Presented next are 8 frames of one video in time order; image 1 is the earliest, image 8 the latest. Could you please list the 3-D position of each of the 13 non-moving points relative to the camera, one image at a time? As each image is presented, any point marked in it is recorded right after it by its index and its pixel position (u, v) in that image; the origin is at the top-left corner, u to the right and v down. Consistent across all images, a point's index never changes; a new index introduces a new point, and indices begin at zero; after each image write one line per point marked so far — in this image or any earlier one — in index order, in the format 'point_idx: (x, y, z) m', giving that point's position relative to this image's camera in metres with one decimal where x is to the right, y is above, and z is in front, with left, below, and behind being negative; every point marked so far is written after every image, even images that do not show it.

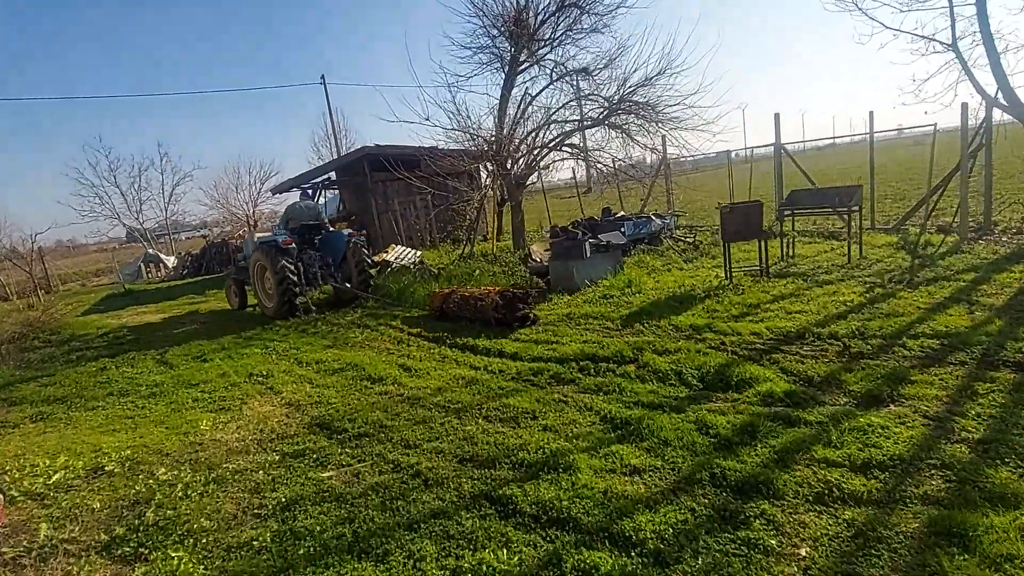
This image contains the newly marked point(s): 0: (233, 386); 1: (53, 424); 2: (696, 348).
0: (-2.3, -0.8, +4.3) m
1: (-3.3, -1.0, +3.8) m
2: (+1.4, -0.5, +3.9) m
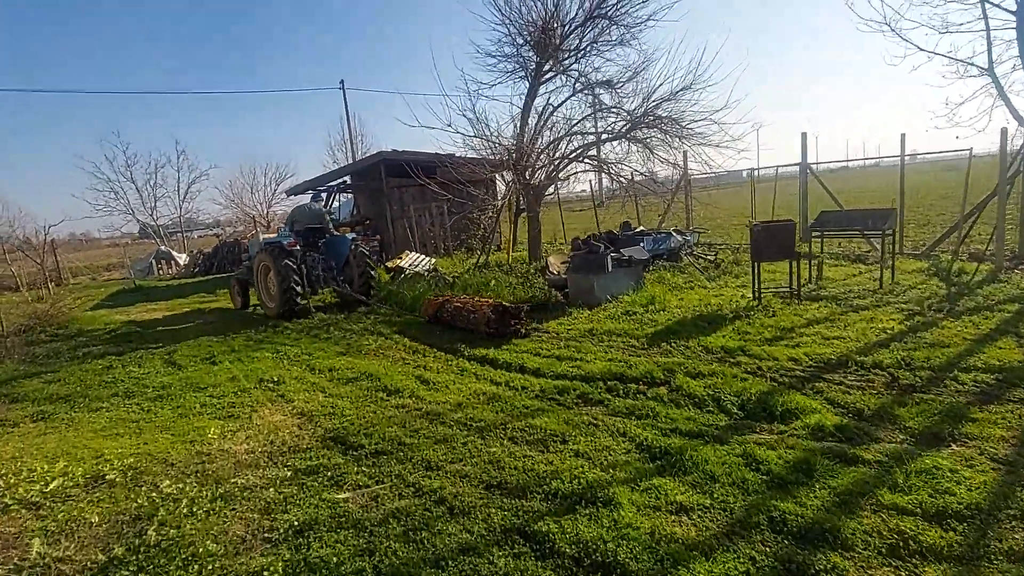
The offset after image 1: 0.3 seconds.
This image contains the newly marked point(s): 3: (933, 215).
0: (-2.1, -0.8, +4.1) m
1: (-3.2, -0.9, +3.6) m
2: (+1.6, -0.6, +3.7) m
3: (+9.1, +1.6, +11.4) m
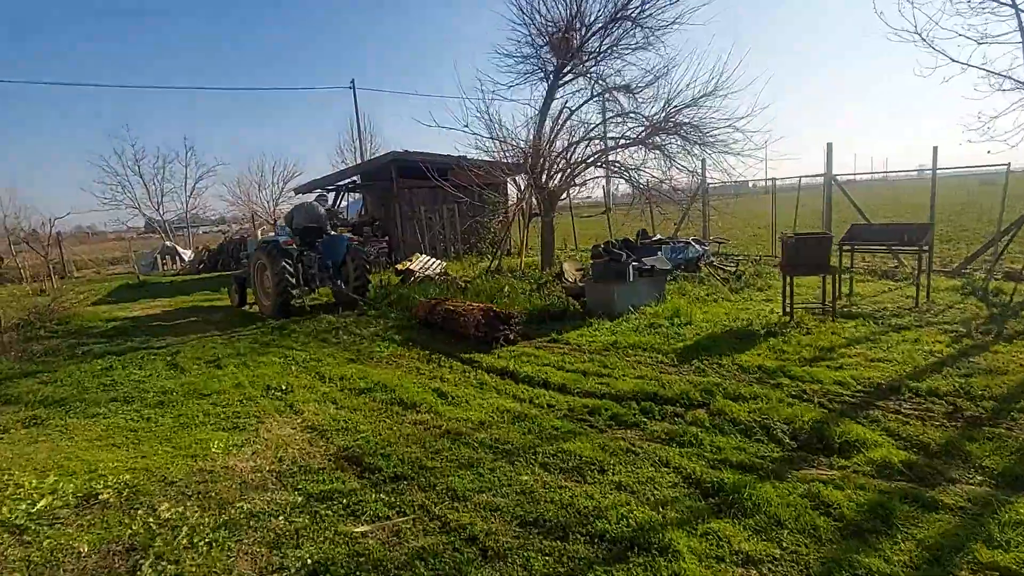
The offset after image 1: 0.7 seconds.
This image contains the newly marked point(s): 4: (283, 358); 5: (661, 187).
0: (-1.9, -0.8, +3.9) m
1: (-3.0, -0.9, +3.4) m
2: (+1.7, -0.7, +3.5) m
3: (+9.4, +1.2, +11.1) m
4: (-2.2, -0.7, +5.1) m
5: (+2.8, +1.9, +9.9) m
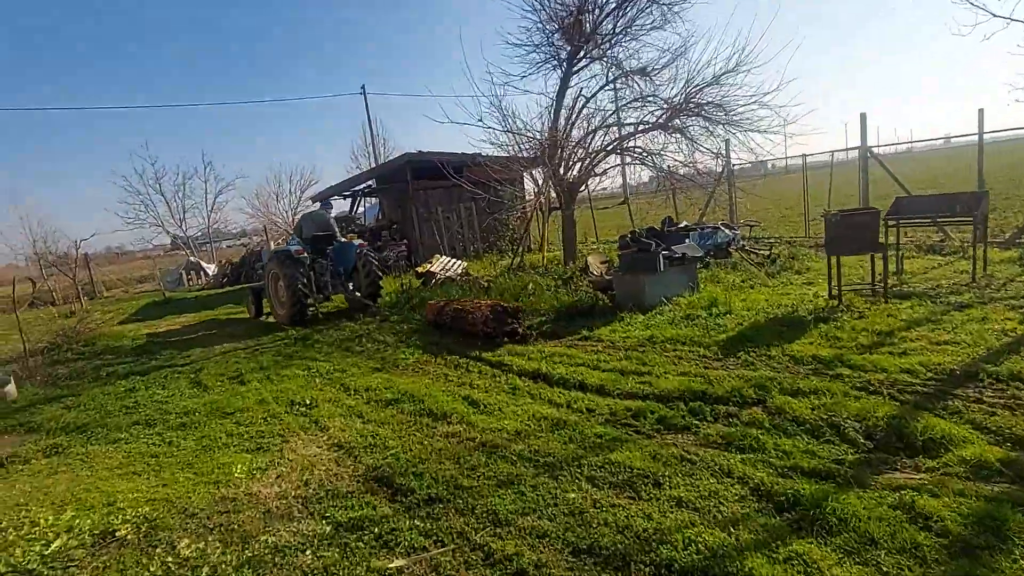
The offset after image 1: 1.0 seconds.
0: (-1.7, -0.9, +3.7) m
1: (-2.7, -1.1, +3.2) m
2: (+2.0, -0.6, +3.1) m
3: (+9.8, +1.8, +10.5) m
4: (-1.9, -0.8, +4.9) m
5: (+3.1, +2.1, +9.5) m
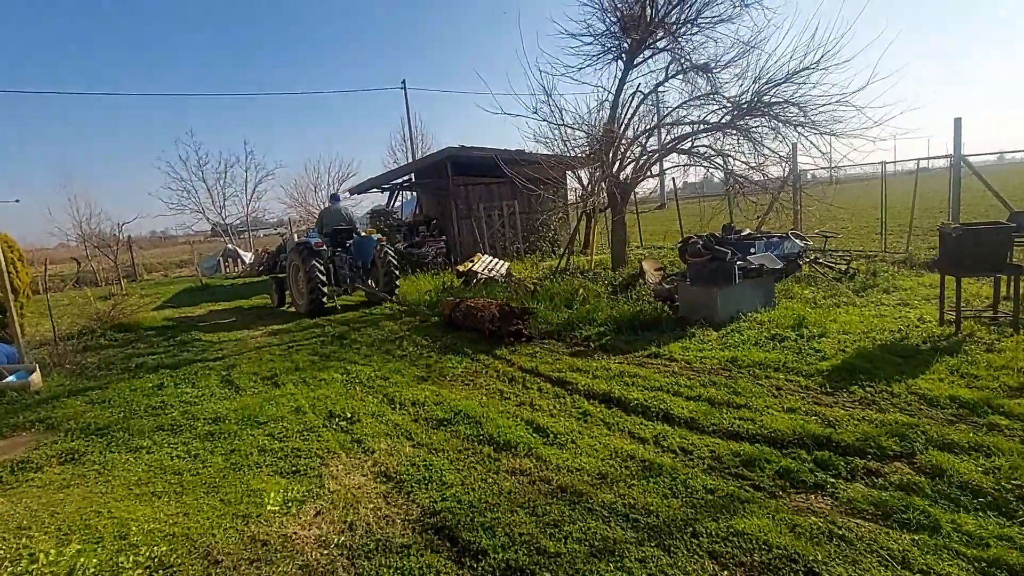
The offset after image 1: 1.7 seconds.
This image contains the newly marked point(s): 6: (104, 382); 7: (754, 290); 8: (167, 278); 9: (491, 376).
0: (-1.3, -0.9, +3.3) m
1: (-2.3, -1.0, +2.9) m
2: (+2.4, -0.8, +2.5) m
3: (+10.7, +1.2, +9.4) m
4: (-1.4, -0.7, +4.5) m
5: (+4.0, +1.9, +8.8) m
6: (-3.6, -0.8, +4.6) m
7: (+2.6, 0.0, +5.7) m
8: (-11.6, +0.3, +17.6) m
9: (-0.2, -0.7, +4.3) m
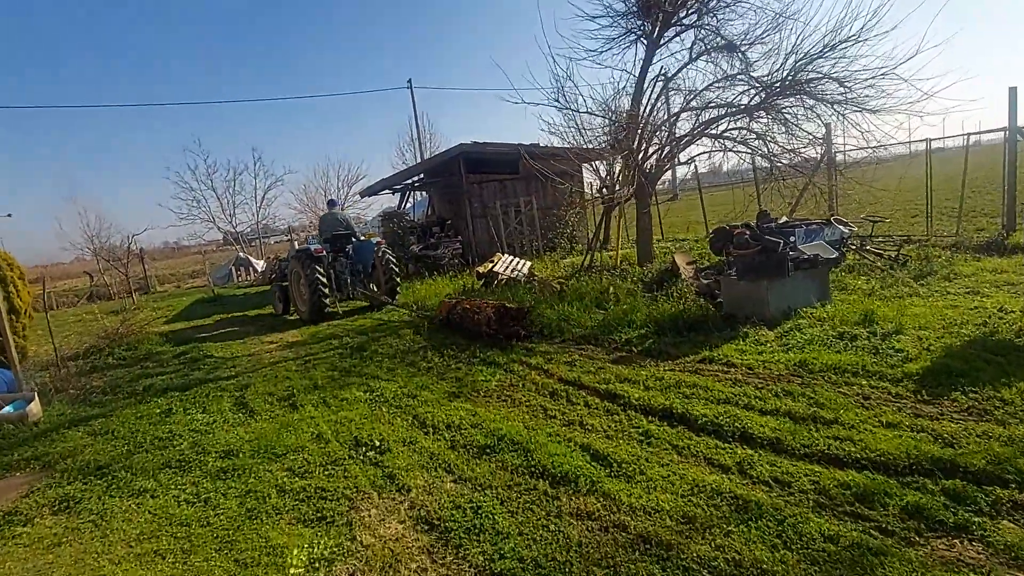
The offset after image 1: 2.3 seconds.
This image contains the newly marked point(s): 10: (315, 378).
0: (-1.0, -1.0, +2.9) m
1: (-2.1, -1.1, +2.5) m
2: (+2.6, -0.7, +2.0) m
3: (+11.0, +1.6, +8.8) m
4: (-1.1, -0.8, +4.1) m
5: (+4.3, +2.0, +8.3) m
6: (-3.3, -1.0, +4.2) m
7: (+2.9, +0.1, +5.2) m
8: (-11.0, 0.0, +17.4) m
9: (+0.1, -0.8, +3.8) m
10: (-1.8, -0.8, +4.7) m
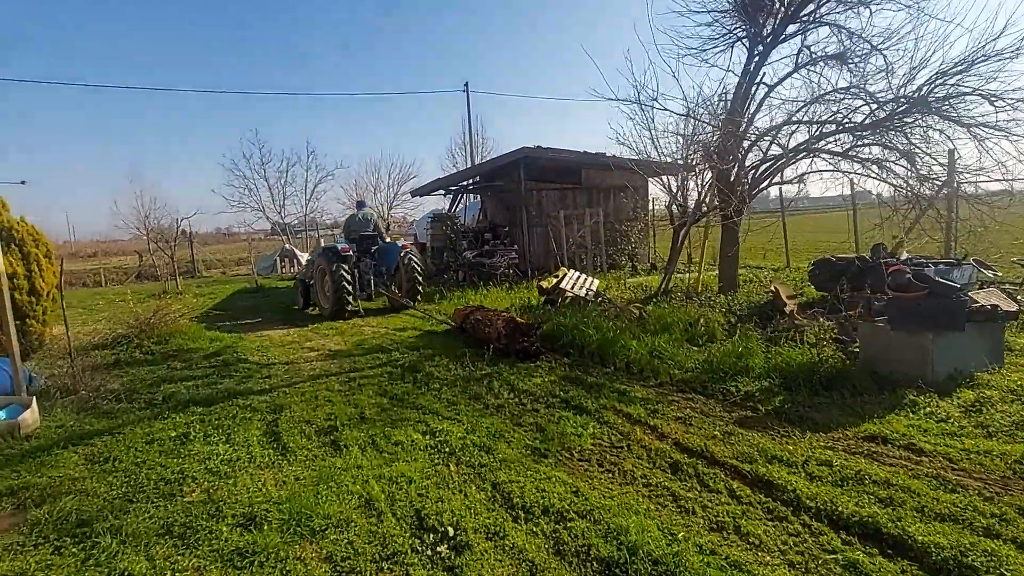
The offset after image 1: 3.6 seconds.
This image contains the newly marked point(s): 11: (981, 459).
0: (-0.5, -1.1, +2.0) m
1: (-1.6, -1.1, +1.7) m
2: (+3.1, -1.1, +0.9) m
3: (+12.1, +0.4, +7.2) m
4: (-0.5, -0.9, +3.2) m
5: (+5.4, +1.4, +7.1) m
6: (-2.6, -0.9, +3.5) m
7: (+3.6, -0.4, +4.1) m
8: (-9.5, +0.4, +17.2) m
9: (+0.7, -1.0, +2.9) m
10: (-1.1, -0.9, +3.9) m
11: (+2.5, -0.9, +2.7) m
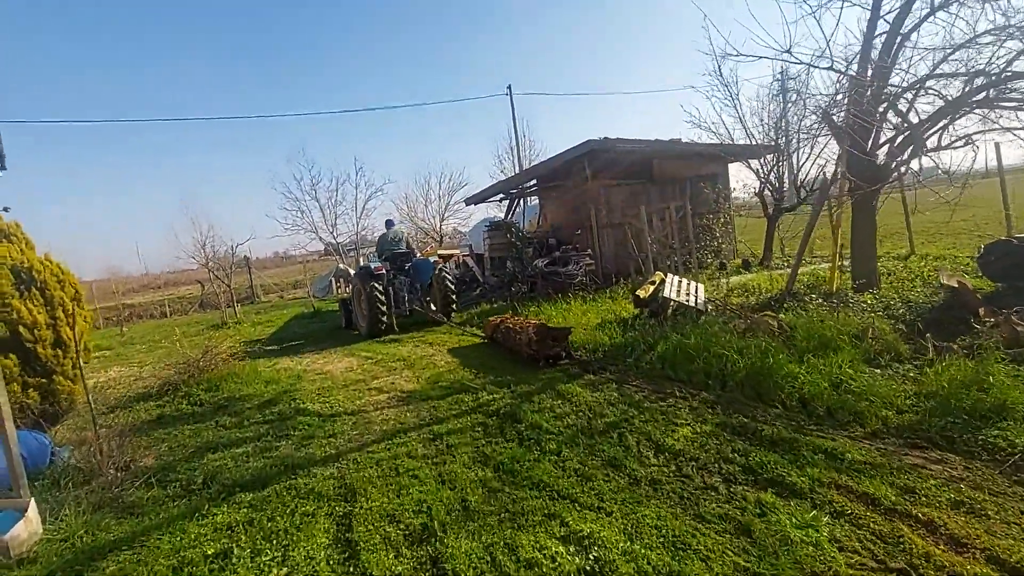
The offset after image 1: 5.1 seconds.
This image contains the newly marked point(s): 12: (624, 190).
0: (+0.2, -1.2, +0.9) m
1: (-0.9, -1.3, +0.7) m
2: (+3.7, -1.0, -0.5) m
3: (+13.0, +1.0, +4.9) m
4: (+0.3, -1.1, +2.1) m
5: (+6.3, +1.6, +5.5) m
6: (-1.8, -1.2, +2.6) m
7: (+4.4, -0.3, +2.6) m
8: (-7.4, -0.4, +16.8) m
9: (+1.5, -1.0, +1.7) m
10: (-0.3, -1.1, +2.8) m
11: (+3.2, -0.9, +1.4) m
12: (+2.4, +2.1, +10.8) m
